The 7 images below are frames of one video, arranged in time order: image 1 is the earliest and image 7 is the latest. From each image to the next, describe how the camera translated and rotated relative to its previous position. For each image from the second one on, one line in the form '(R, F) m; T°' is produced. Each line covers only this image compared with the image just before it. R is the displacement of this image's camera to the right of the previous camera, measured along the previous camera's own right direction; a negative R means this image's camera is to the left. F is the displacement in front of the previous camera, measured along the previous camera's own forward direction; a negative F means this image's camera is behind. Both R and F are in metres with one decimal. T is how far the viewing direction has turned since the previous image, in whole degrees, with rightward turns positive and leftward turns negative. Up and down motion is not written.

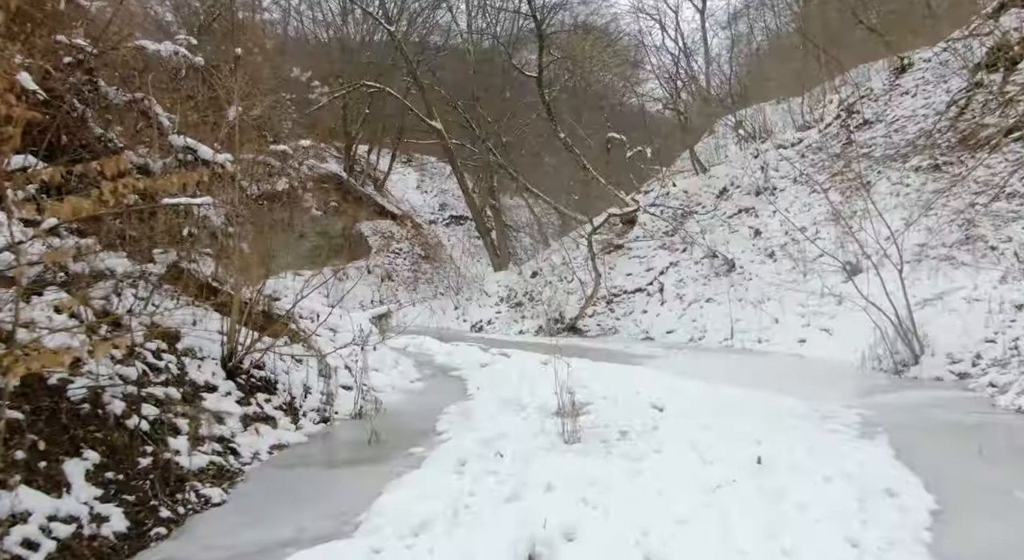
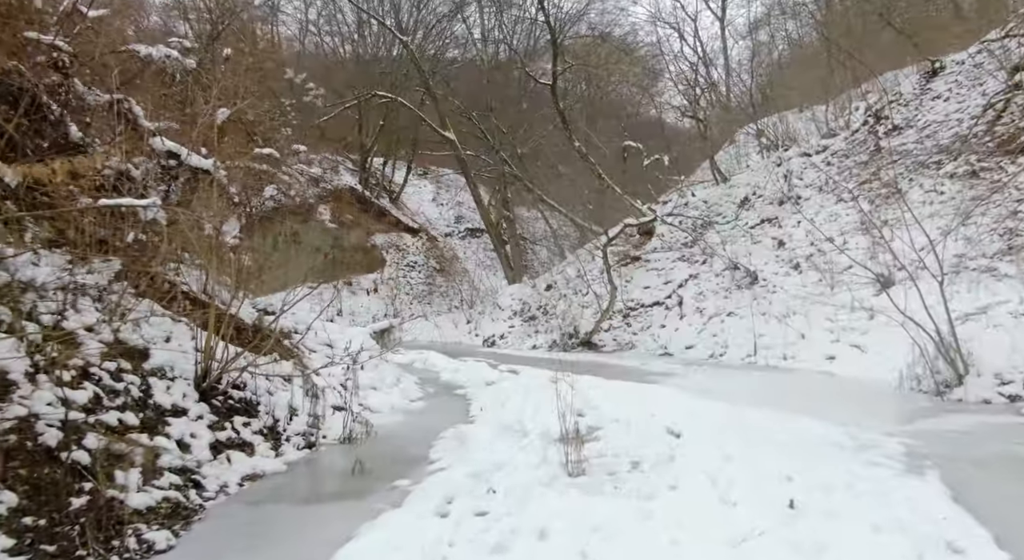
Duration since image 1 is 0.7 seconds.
(+0.2, +0.6) m; -2°
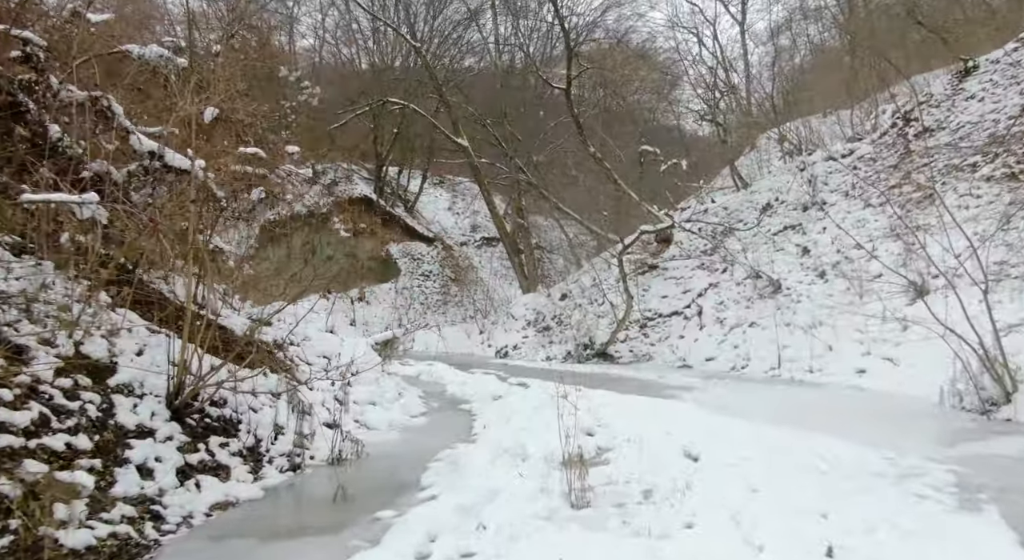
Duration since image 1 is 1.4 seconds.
(+0.2, +0.5) m; -2°
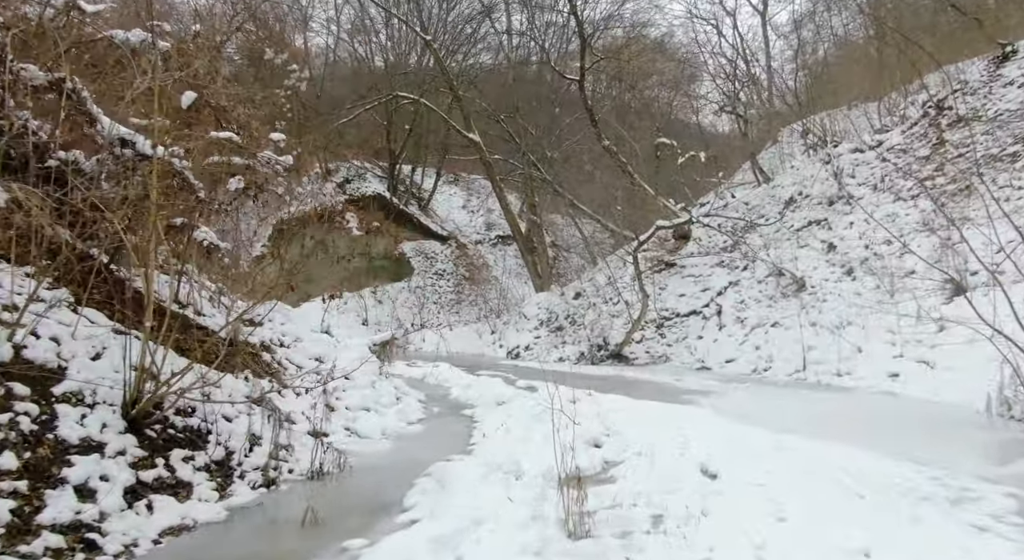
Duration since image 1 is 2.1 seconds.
(+0.2, +0.6) m; -2°
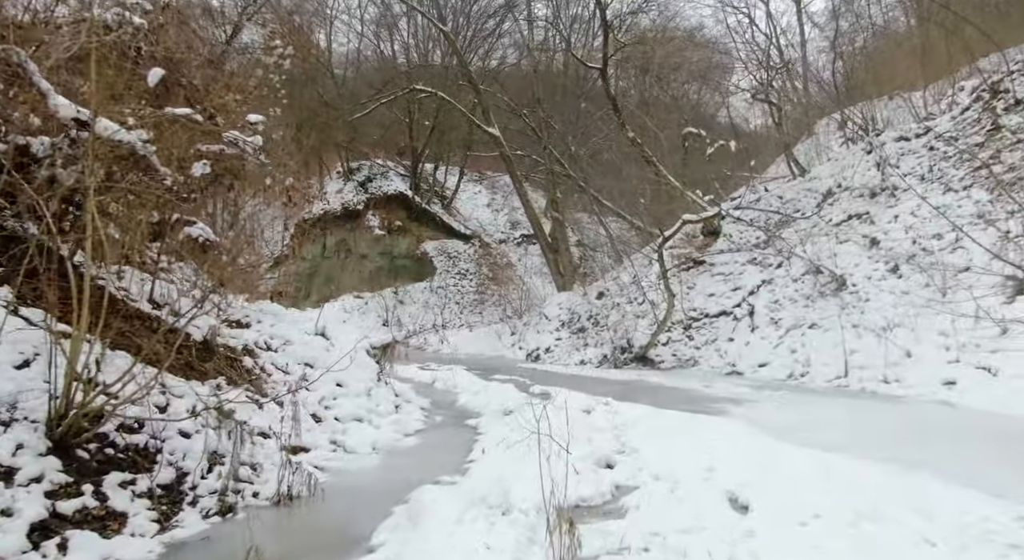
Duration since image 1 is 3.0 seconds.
(+0.2, +0.8) m; -2°
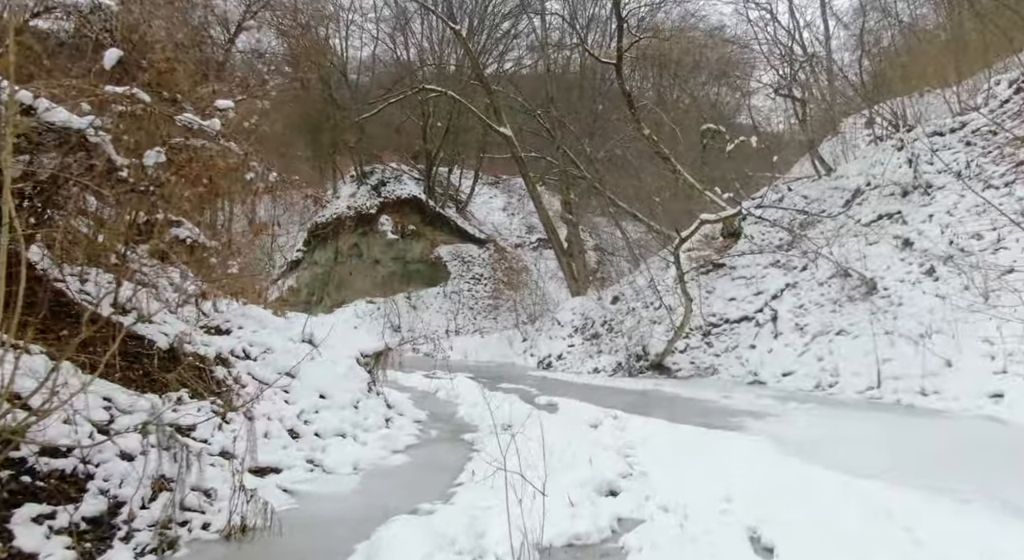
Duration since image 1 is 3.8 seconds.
(+0.2, +0.6) m; -2°
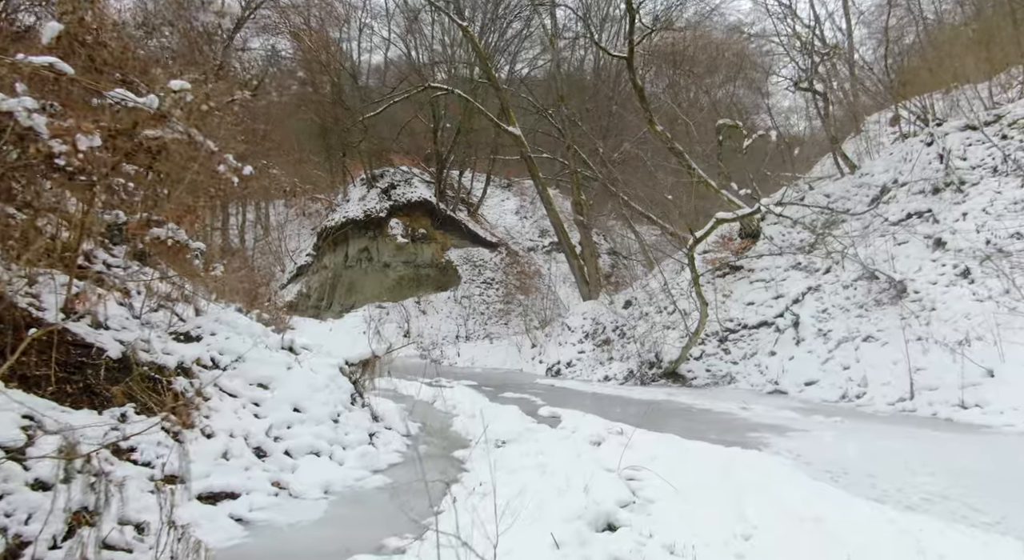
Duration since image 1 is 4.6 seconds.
(+0.2, +0.7) m; -1°
